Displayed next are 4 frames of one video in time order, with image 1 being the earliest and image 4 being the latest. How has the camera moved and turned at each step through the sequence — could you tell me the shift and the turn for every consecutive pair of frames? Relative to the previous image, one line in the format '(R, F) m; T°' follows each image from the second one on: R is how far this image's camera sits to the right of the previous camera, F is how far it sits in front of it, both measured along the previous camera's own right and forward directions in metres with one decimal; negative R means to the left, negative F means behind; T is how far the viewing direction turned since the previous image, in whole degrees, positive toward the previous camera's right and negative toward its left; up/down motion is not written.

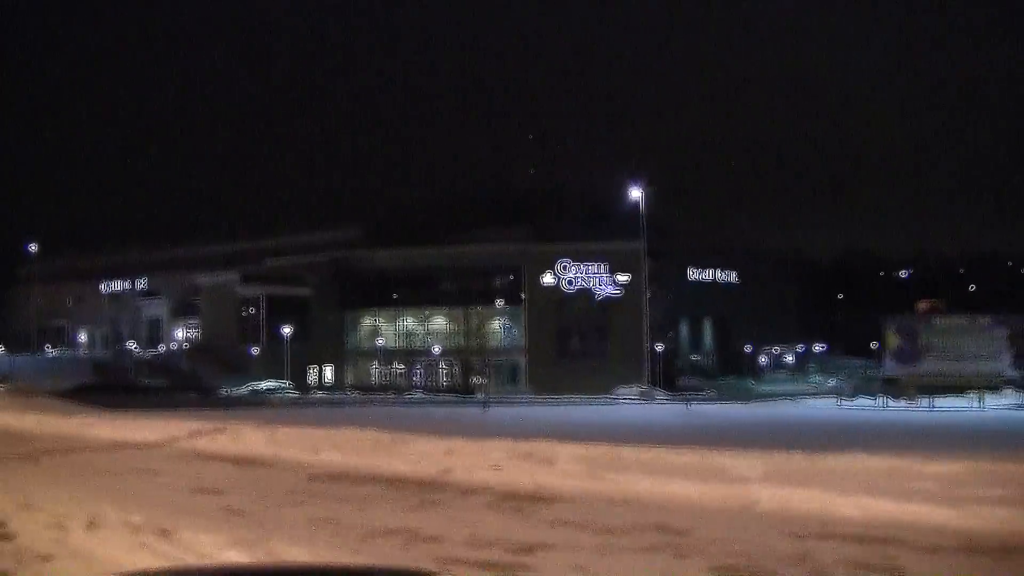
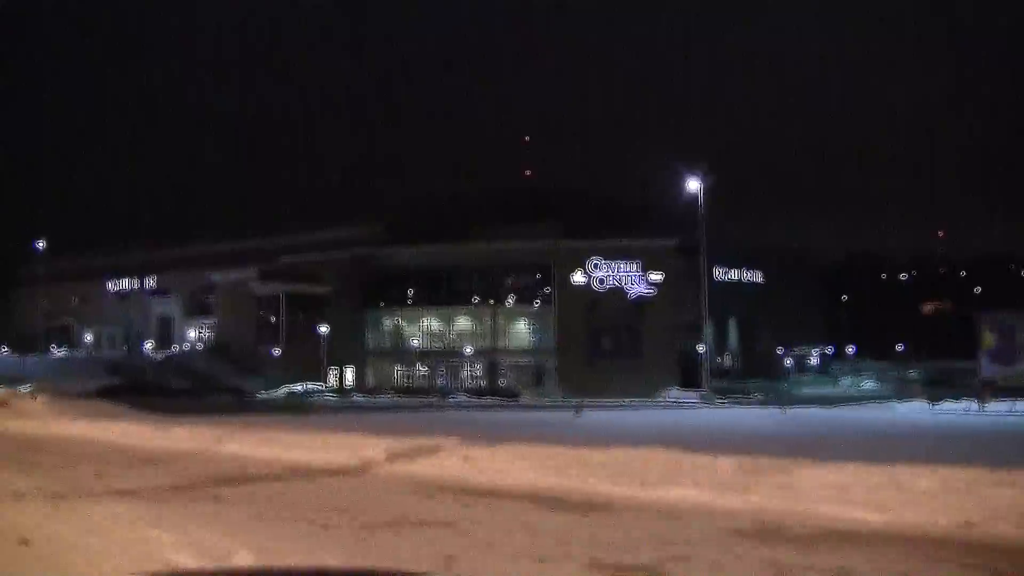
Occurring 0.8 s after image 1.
(-2.4, +2.6) m; 0°
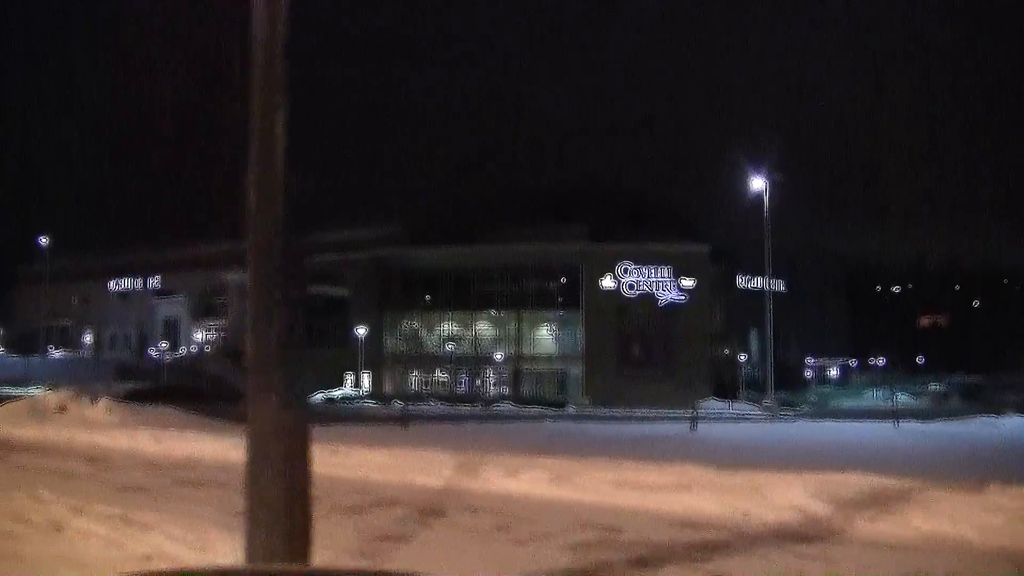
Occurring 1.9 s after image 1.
(-2.6, +2.7) m; +1°
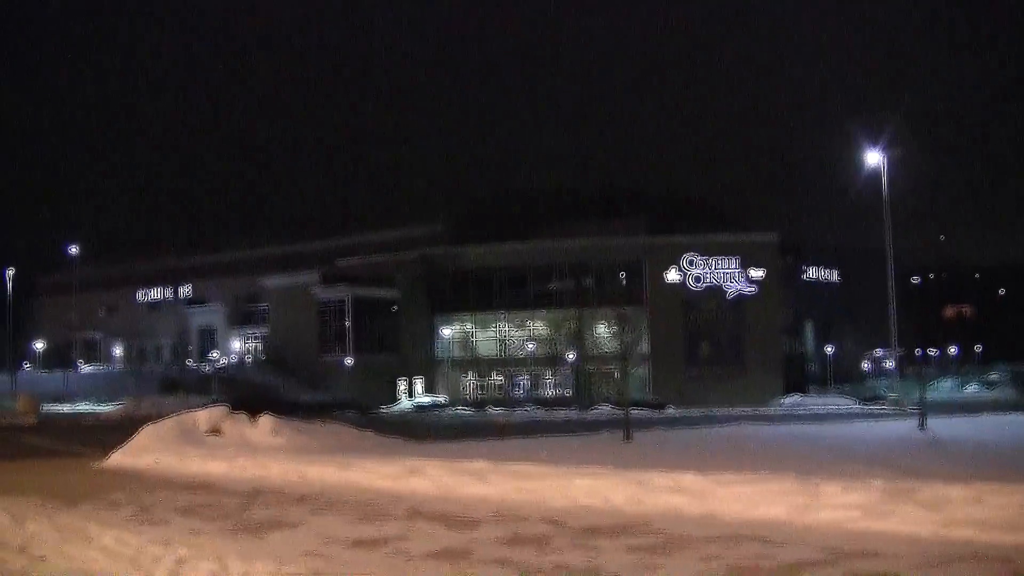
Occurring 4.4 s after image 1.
(-3.3, +3.4) m; 0°
